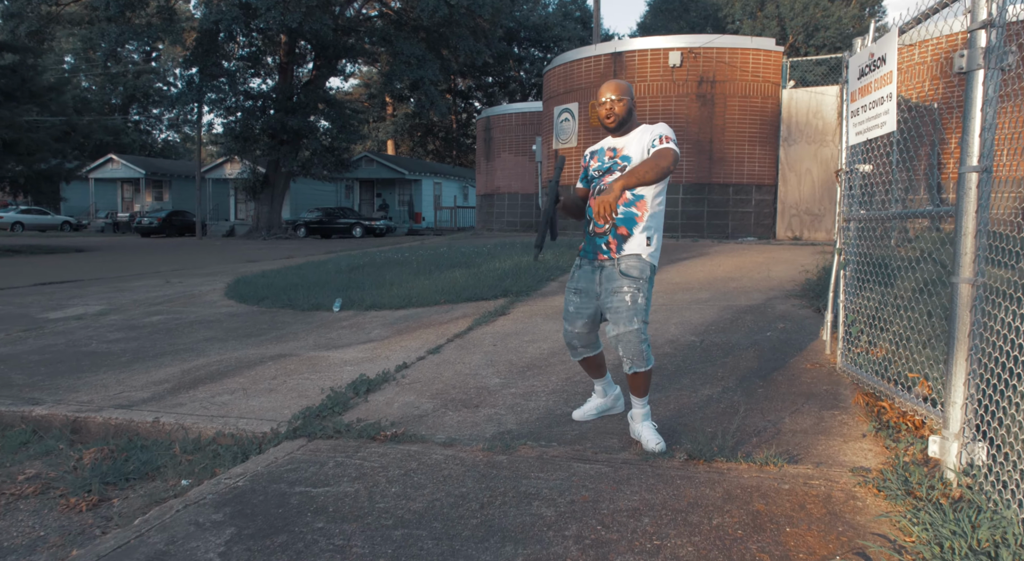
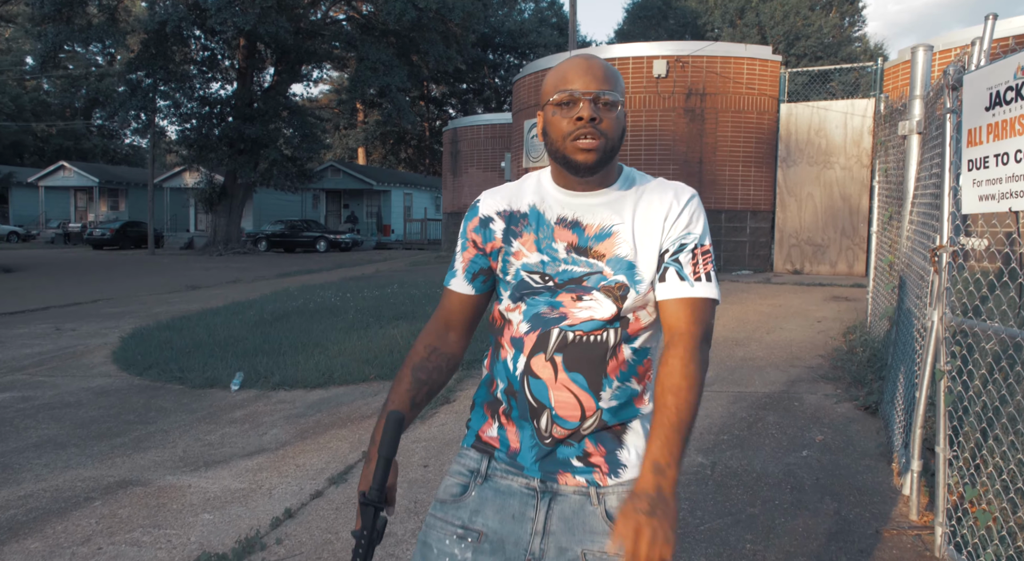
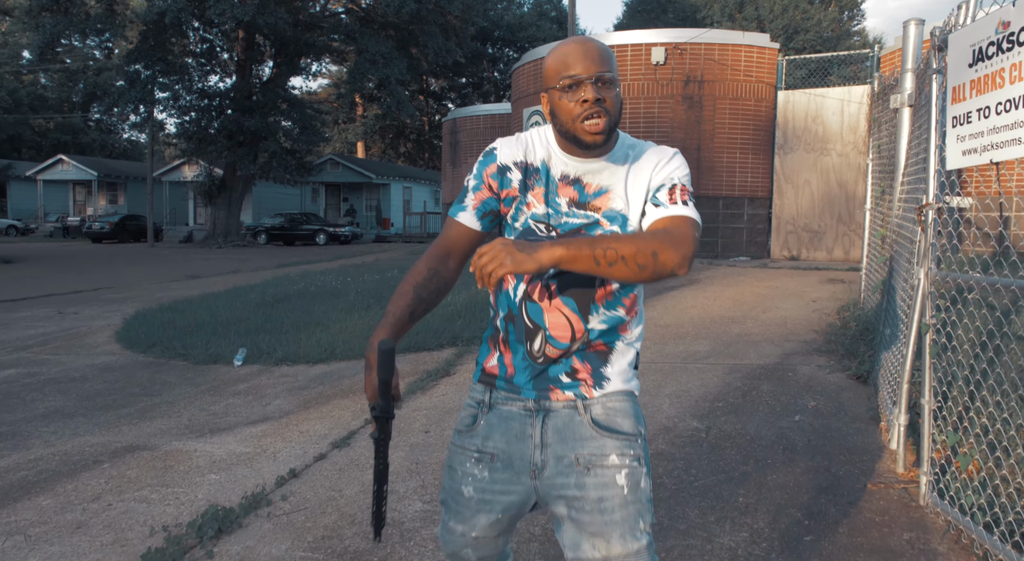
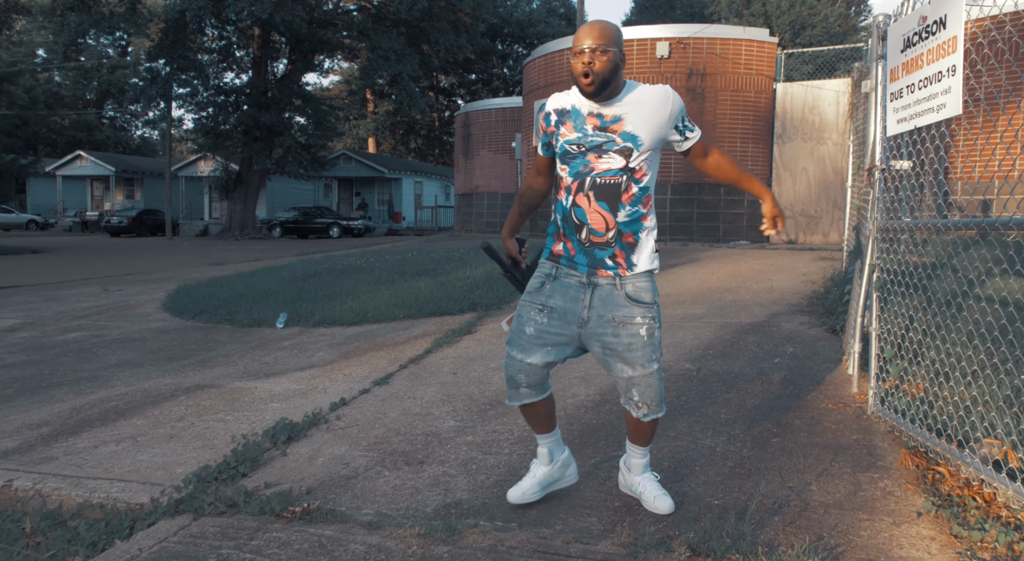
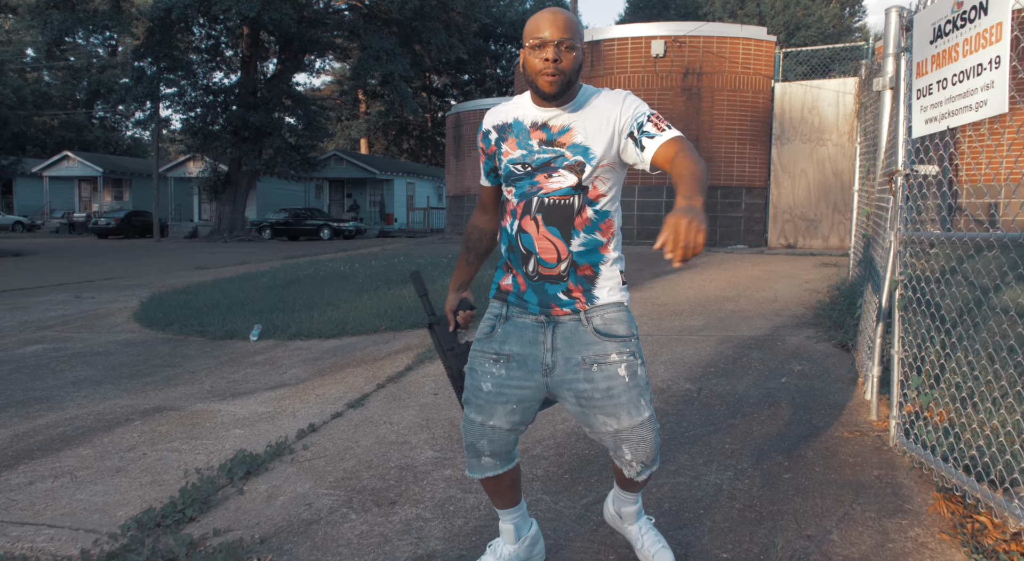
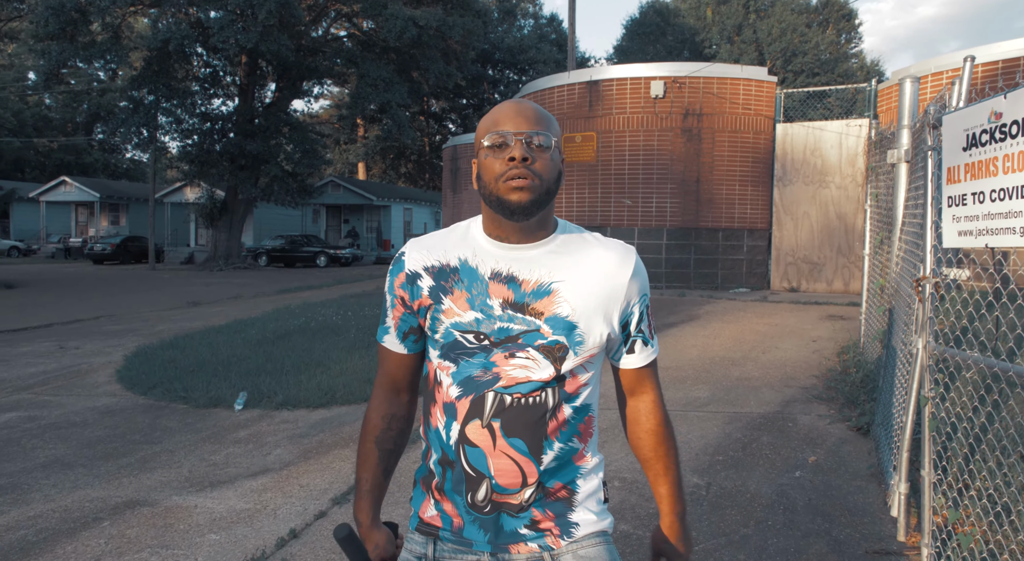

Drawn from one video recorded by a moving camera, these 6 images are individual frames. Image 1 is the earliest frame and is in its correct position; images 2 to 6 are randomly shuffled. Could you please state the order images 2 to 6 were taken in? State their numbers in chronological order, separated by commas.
4, 5, 3, 2, 6
